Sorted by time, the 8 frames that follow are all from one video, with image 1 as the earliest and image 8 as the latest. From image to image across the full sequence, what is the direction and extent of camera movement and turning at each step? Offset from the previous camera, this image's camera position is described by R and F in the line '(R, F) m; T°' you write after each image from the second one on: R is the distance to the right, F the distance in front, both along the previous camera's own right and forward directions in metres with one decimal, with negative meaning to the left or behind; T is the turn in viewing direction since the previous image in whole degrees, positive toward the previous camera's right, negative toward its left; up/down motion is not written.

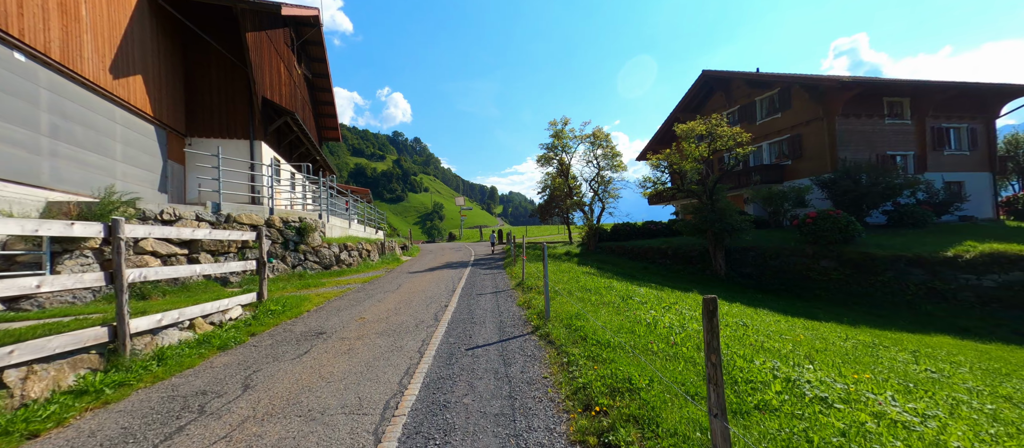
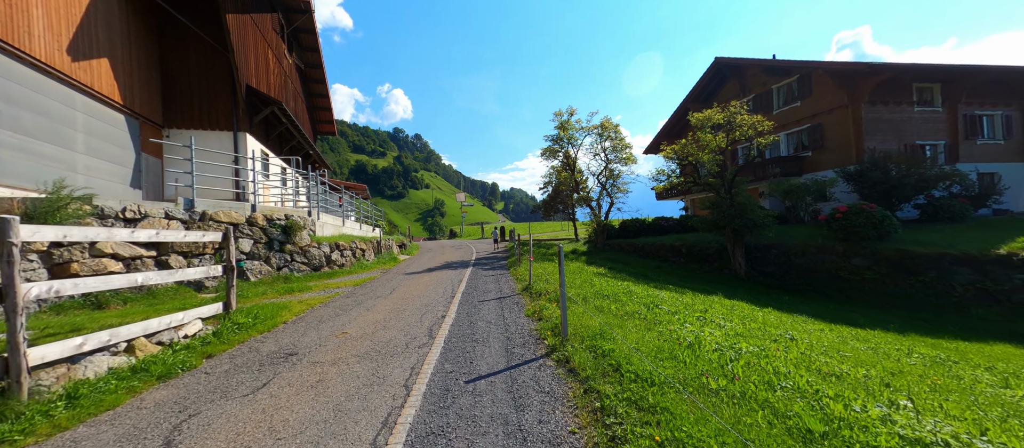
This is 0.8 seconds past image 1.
(-0.1, +1.1) m; 0°
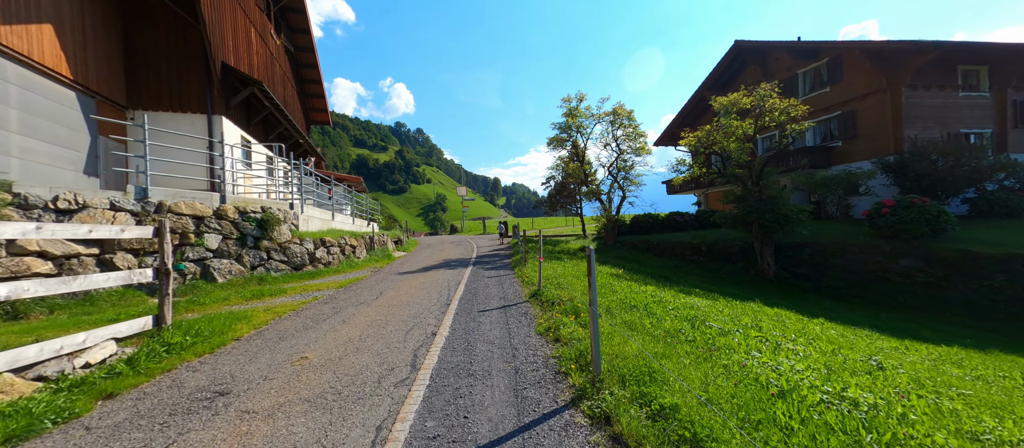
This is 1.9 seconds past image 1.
(-0.1, +1.4) m; 0°
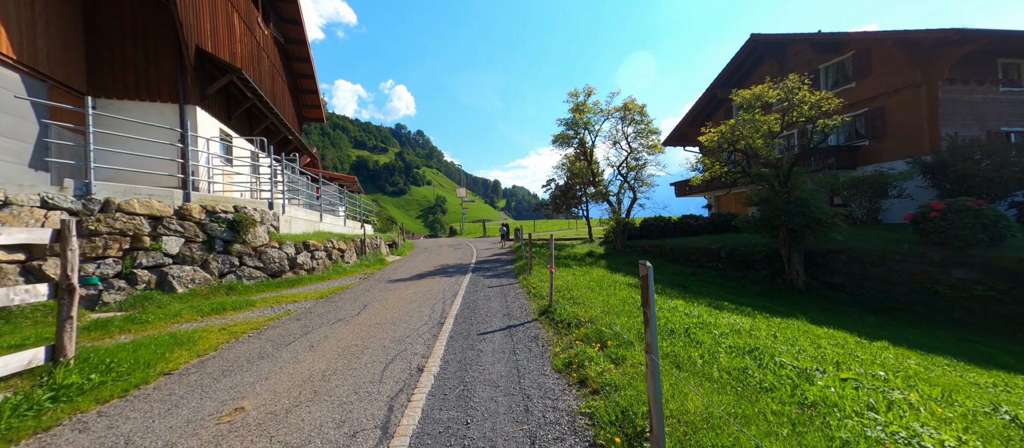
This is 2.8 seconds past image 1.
(-0.1, +1.3) m; 0°
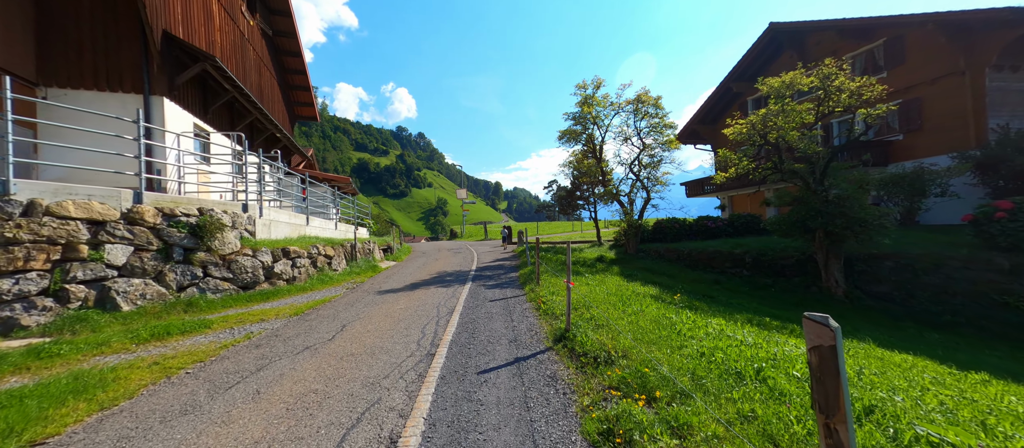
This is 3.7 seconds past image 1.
(-0.1, +1.3) m; 0°
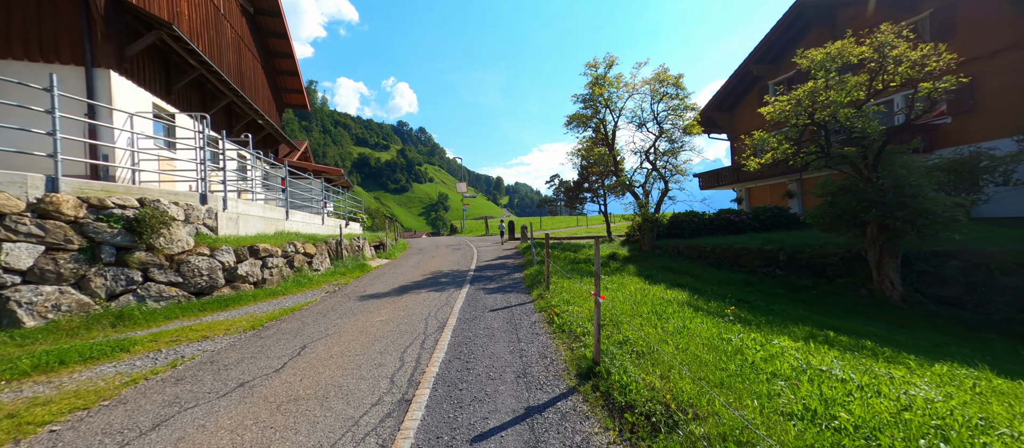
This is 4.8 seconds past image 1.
(-0.1, +1.5) m; 0°
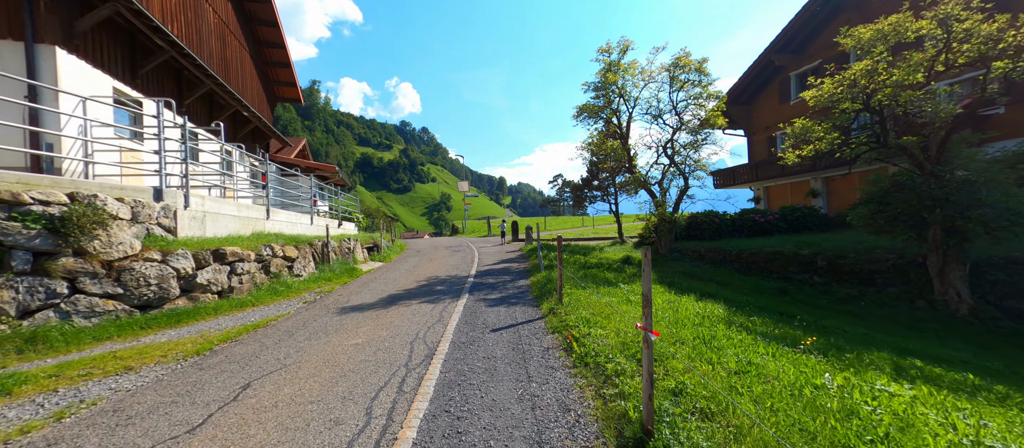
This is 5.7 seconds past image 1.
(-0.1, +1.3) m; 0°
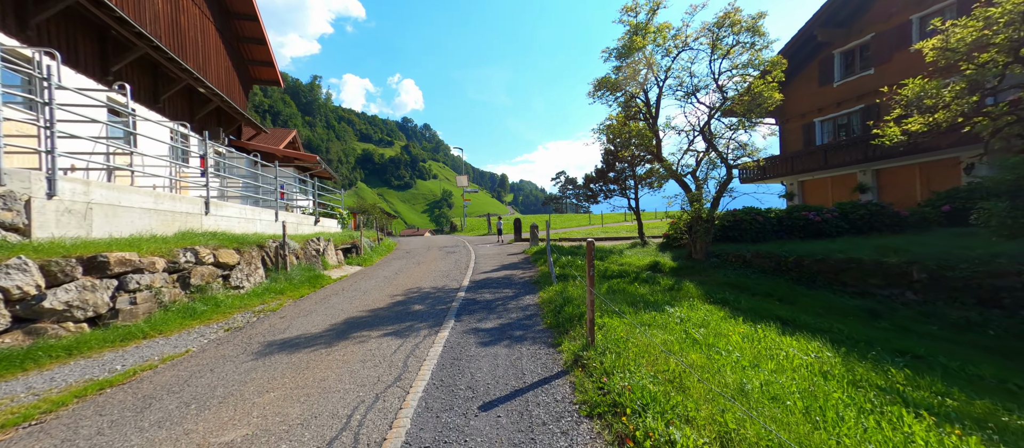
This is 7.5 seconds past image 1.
(0.0, +2.4) m; 0°
